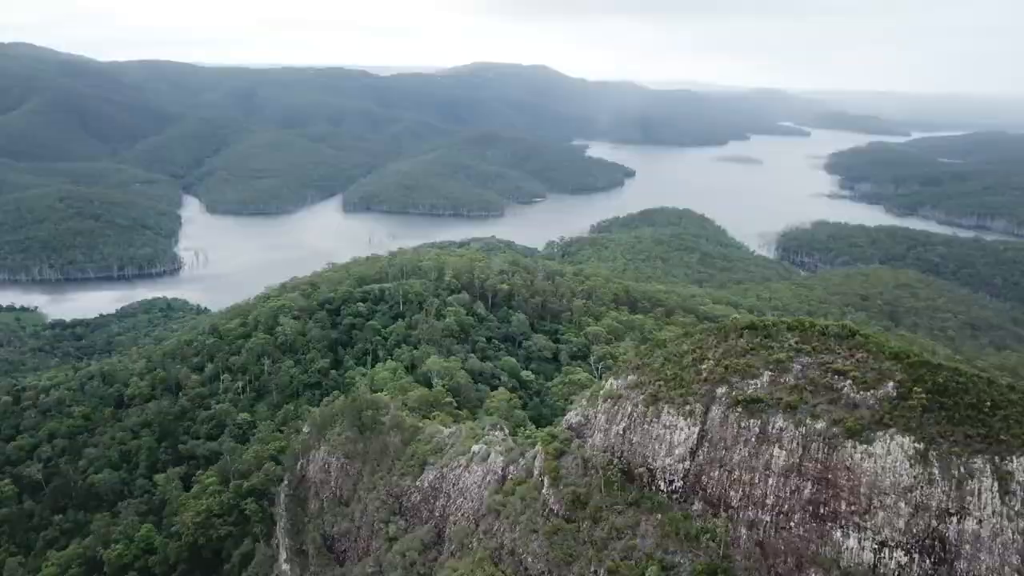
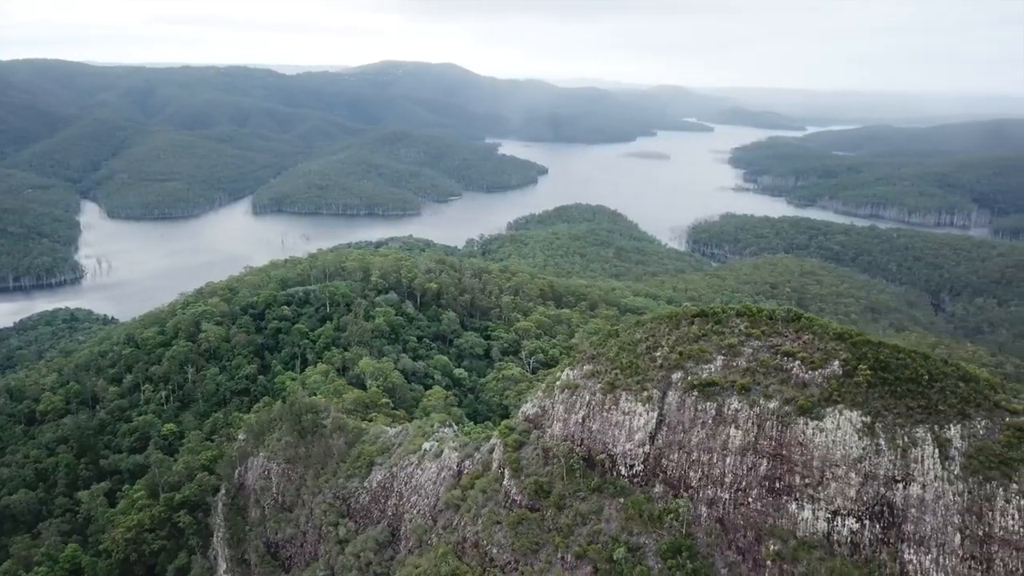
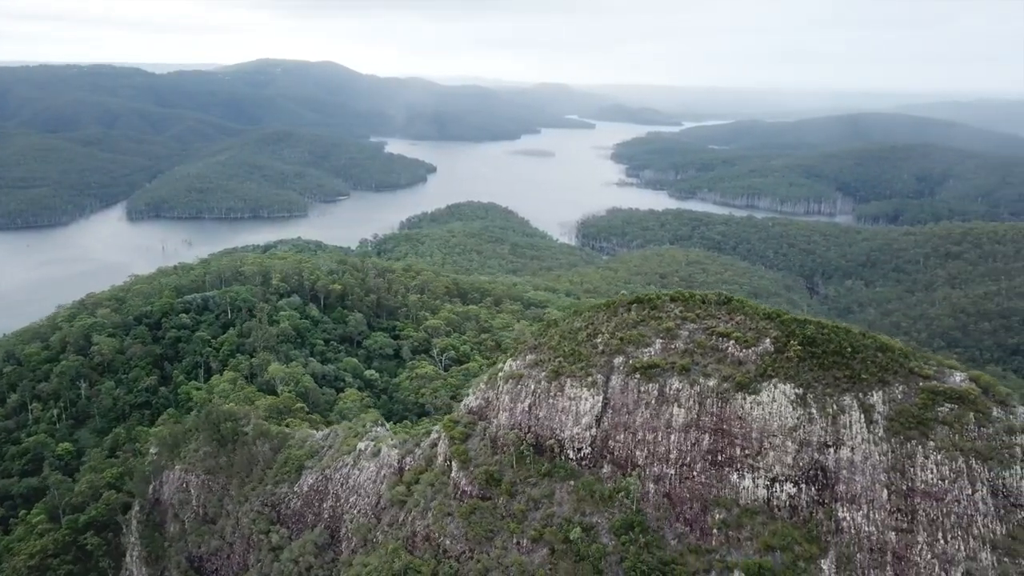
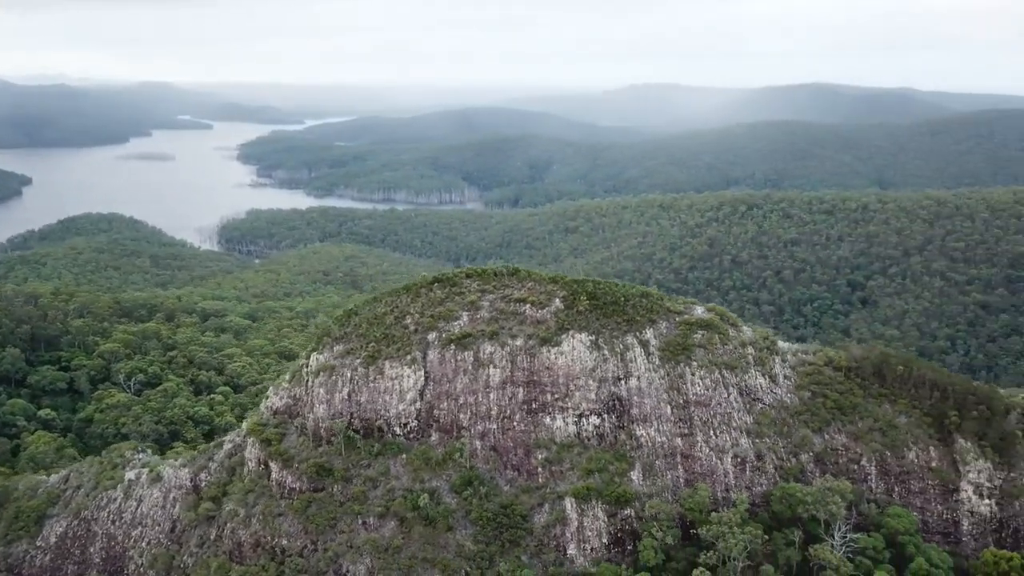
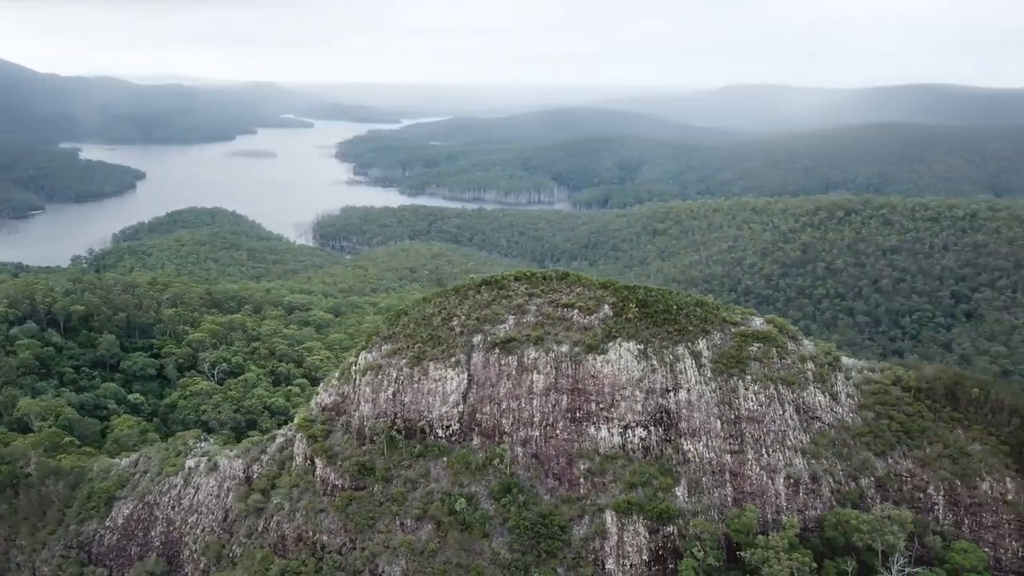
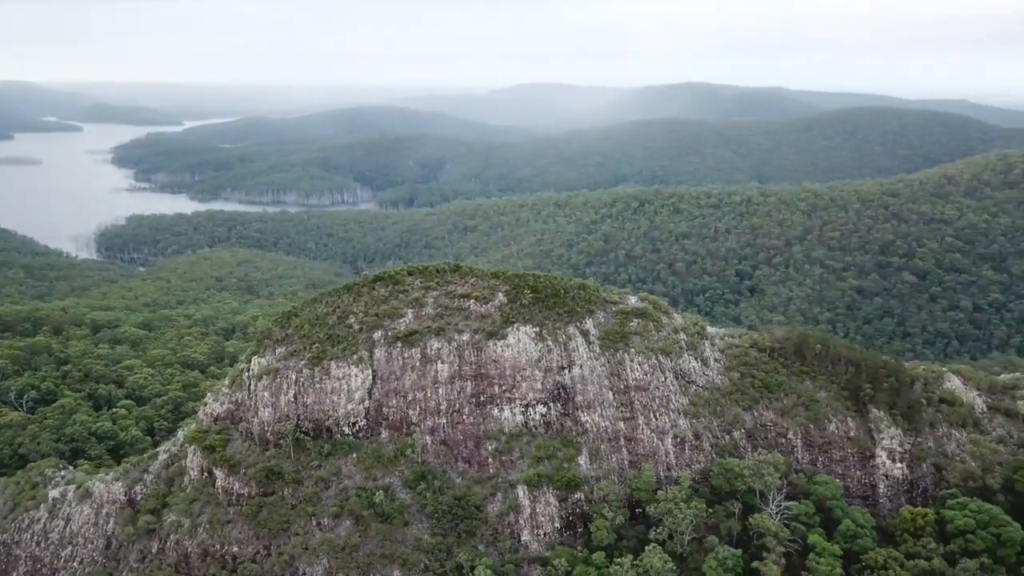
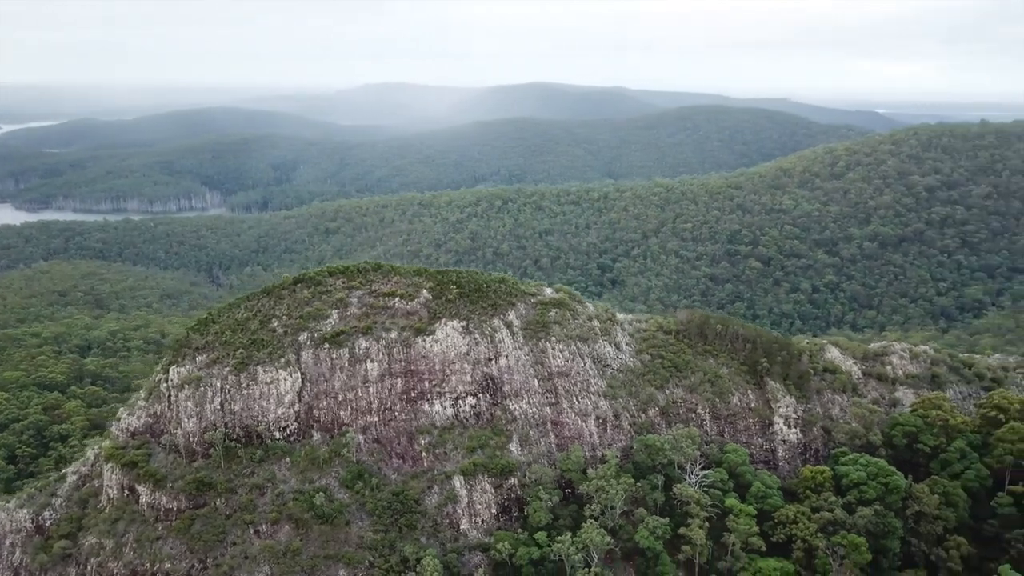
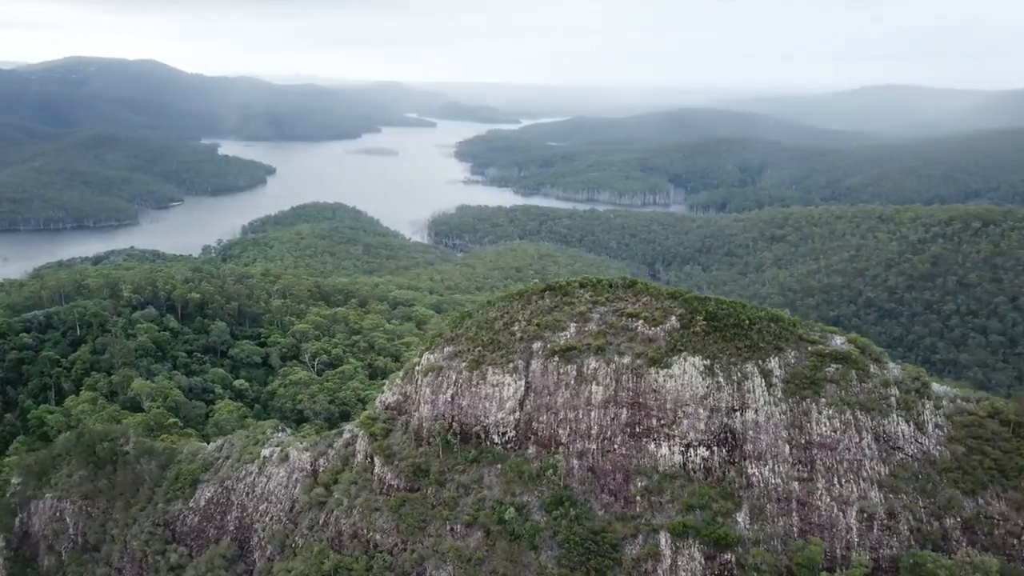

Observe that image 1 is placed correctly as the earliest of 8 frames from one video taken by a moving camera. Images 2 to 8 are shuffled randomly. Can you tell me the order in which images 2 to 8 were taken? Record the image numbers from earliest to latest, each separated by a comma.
2, 3, 8, 5, 4, 6, 7
